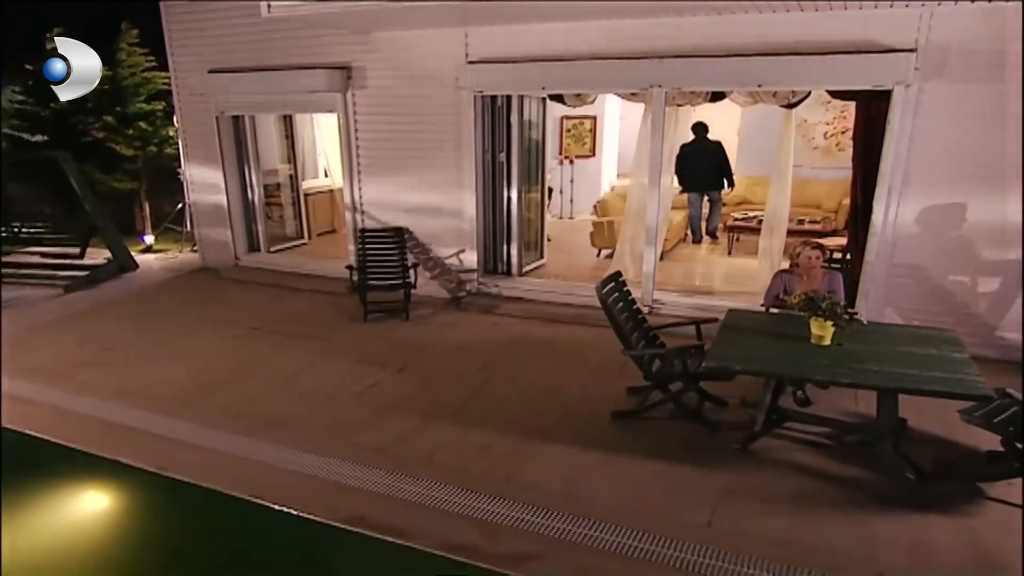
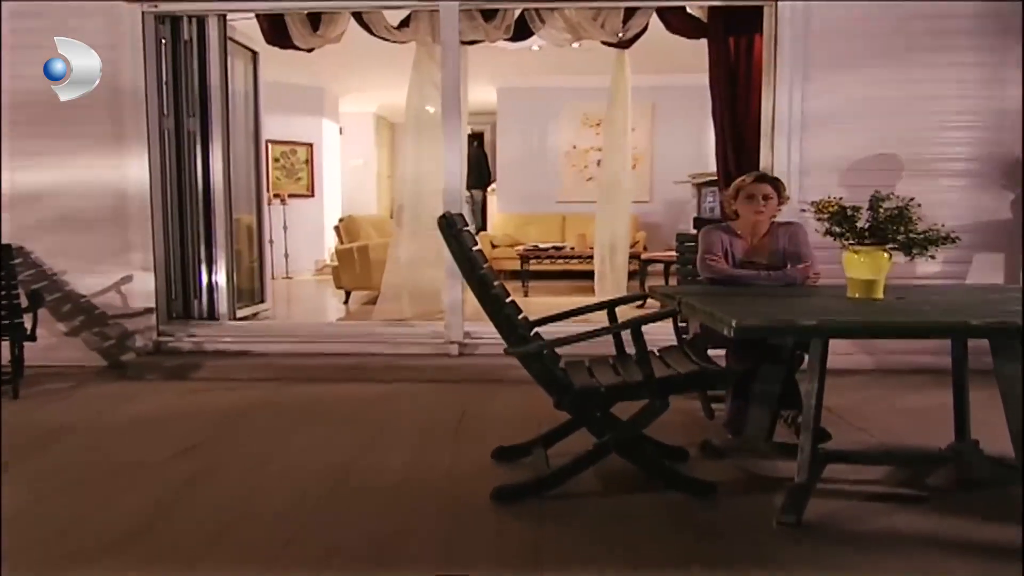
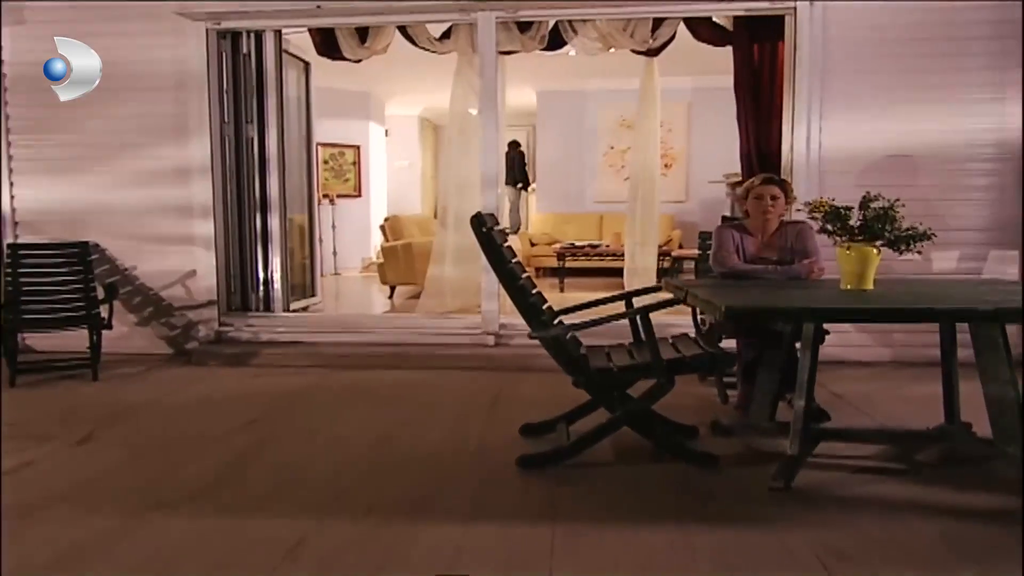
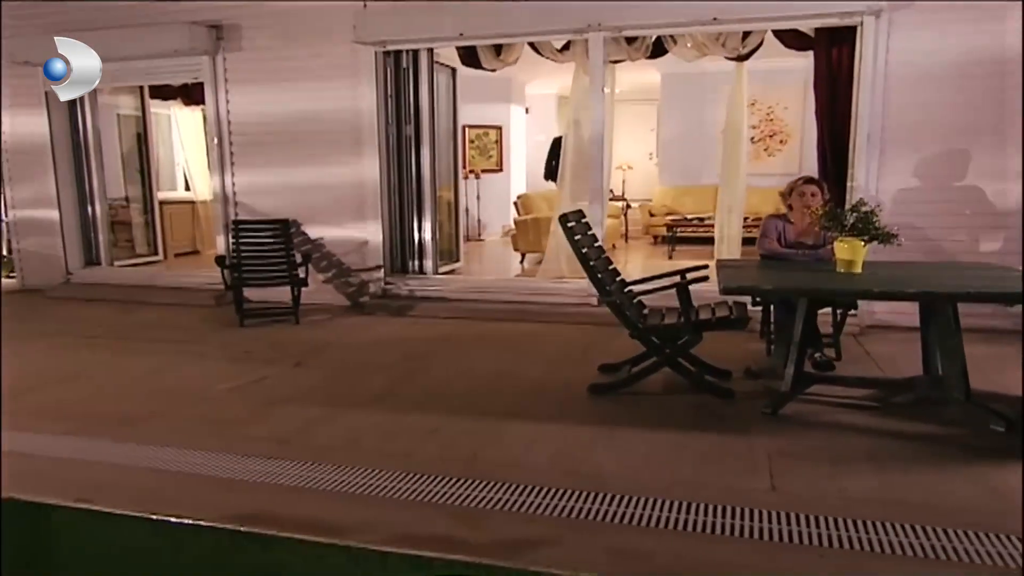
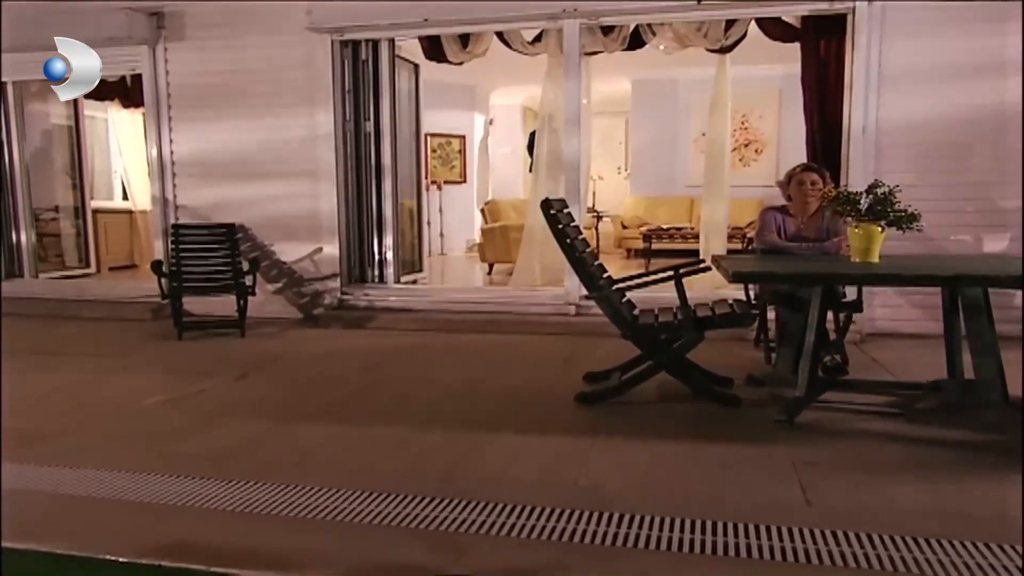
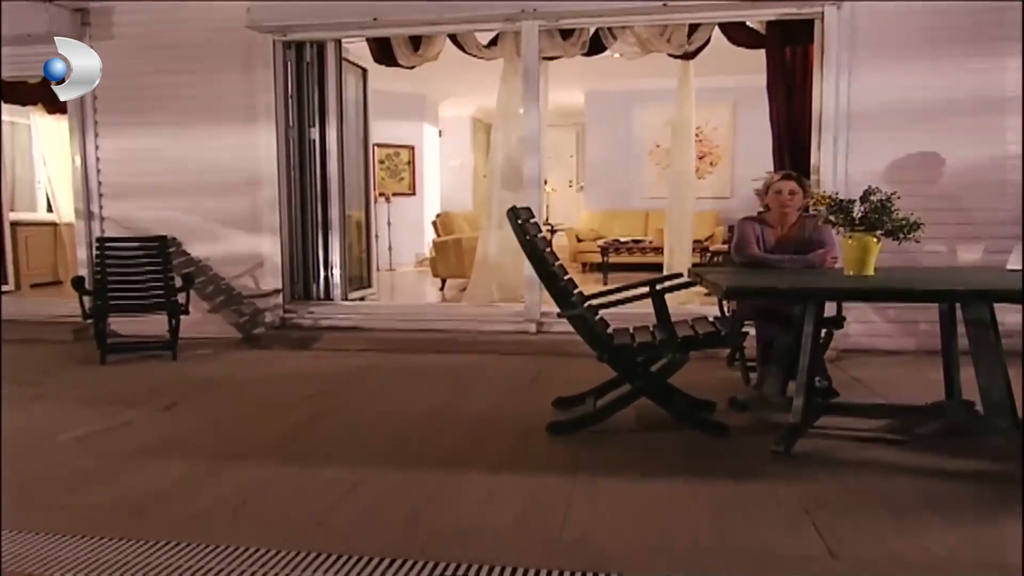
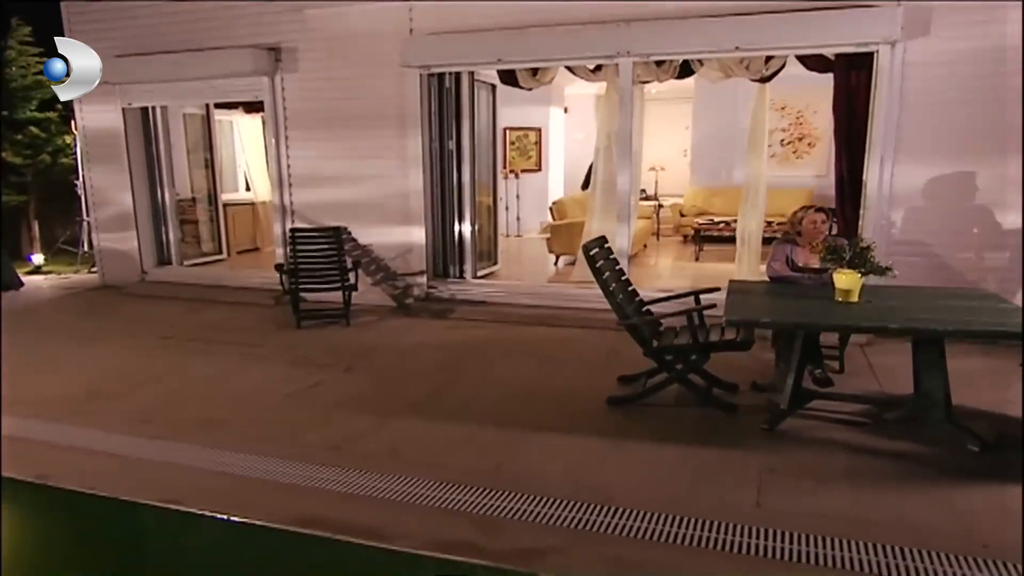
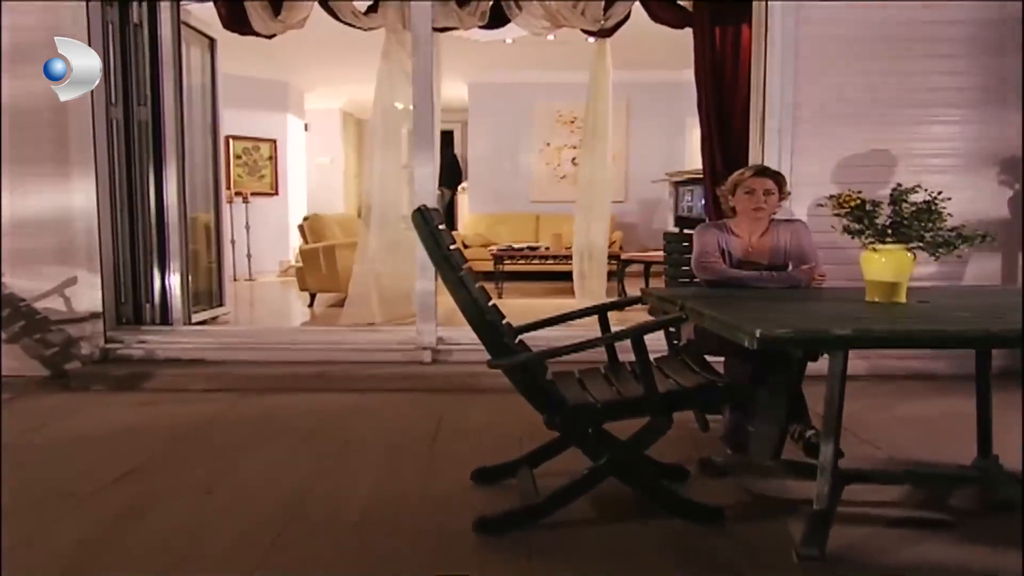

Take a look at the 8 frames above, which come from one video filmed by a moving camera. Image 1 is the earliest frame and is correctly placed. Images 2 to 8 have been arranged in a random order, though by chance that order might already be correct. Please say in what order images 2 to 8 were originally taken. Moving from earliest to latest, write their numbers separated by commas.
7, 4, 5, 6, 3, 2, 8
